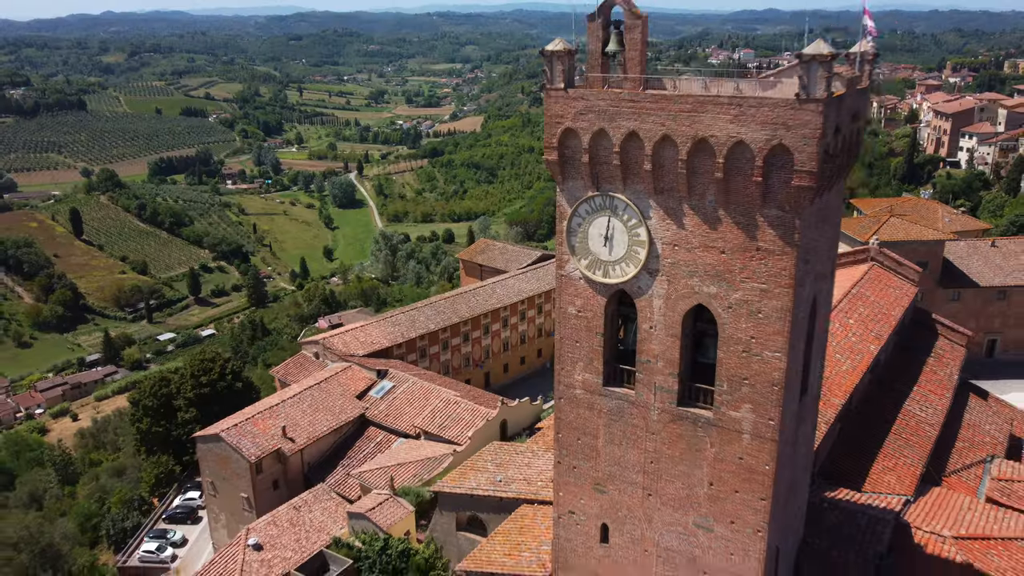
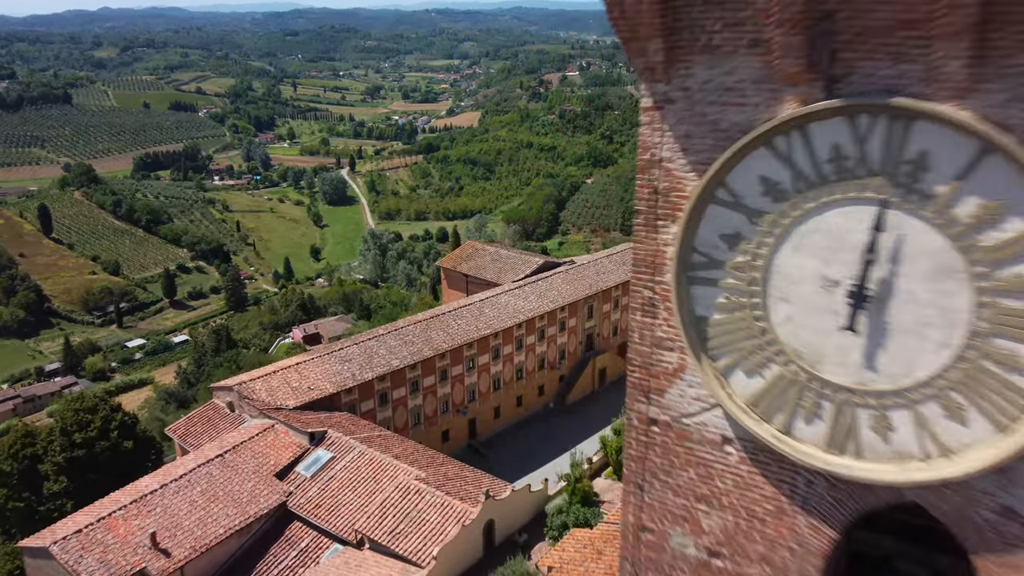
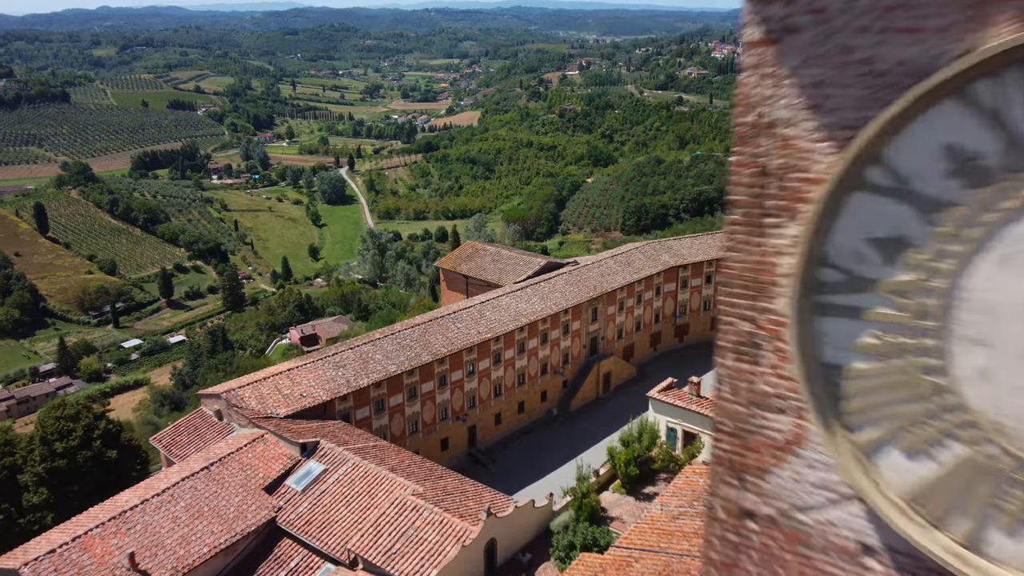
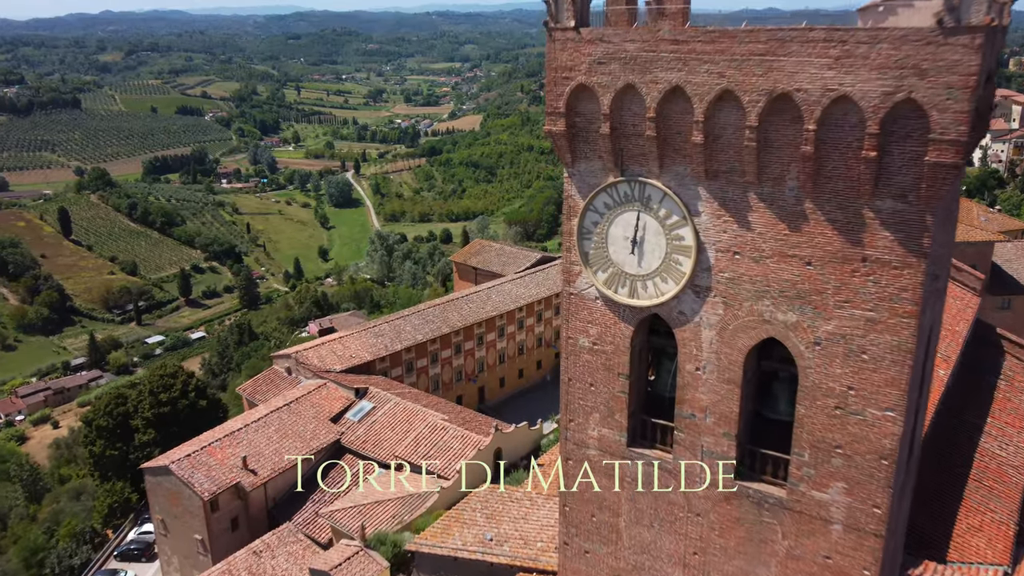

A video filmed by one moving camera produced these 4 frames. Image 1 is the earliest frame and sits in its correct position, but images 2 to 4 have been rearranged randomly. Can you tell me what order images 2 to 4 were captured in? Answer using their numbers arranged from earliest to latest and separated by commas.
4, 2, 3
